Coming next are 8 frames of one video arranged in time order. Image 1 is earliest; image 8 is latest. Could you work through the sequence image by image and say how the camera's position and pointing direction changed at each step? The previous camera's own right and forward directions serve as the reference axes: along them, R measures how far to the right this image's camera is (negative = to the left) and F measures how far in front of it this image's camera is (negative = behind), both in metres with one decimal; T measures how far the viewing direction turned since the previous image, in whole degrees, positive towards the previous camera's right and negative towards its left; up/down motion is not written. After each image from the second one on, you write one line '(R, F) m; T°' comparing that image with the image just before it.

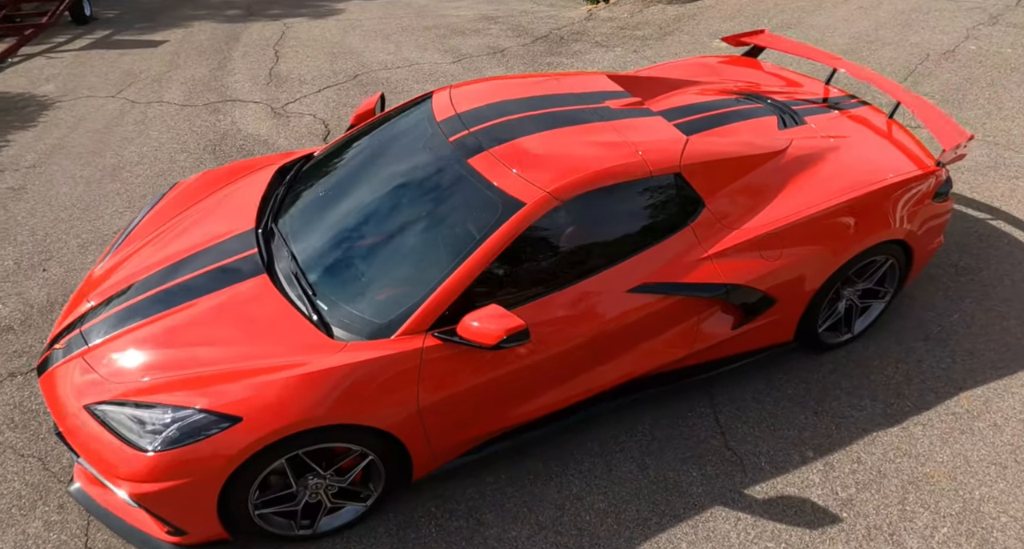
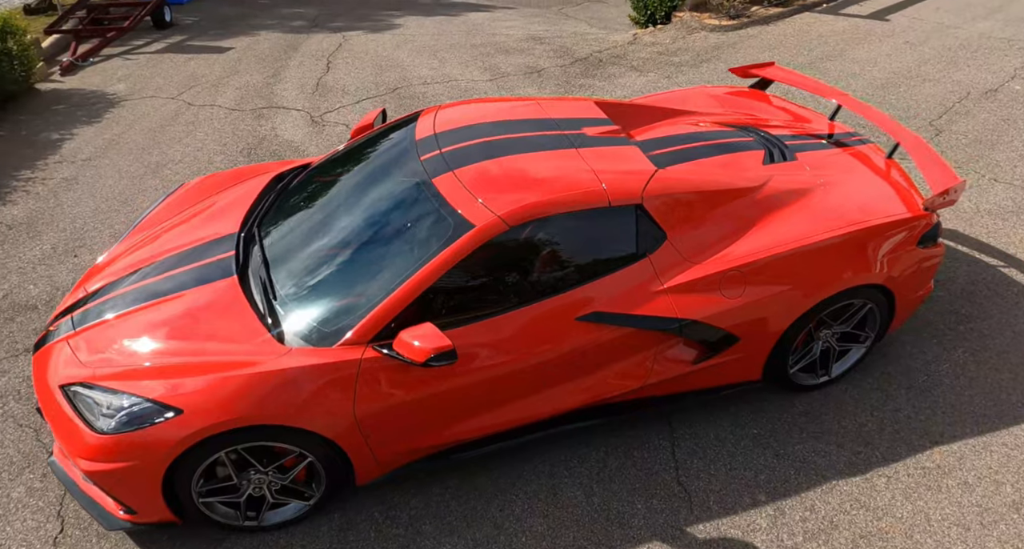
(+0.5, 0.0) m; -5°
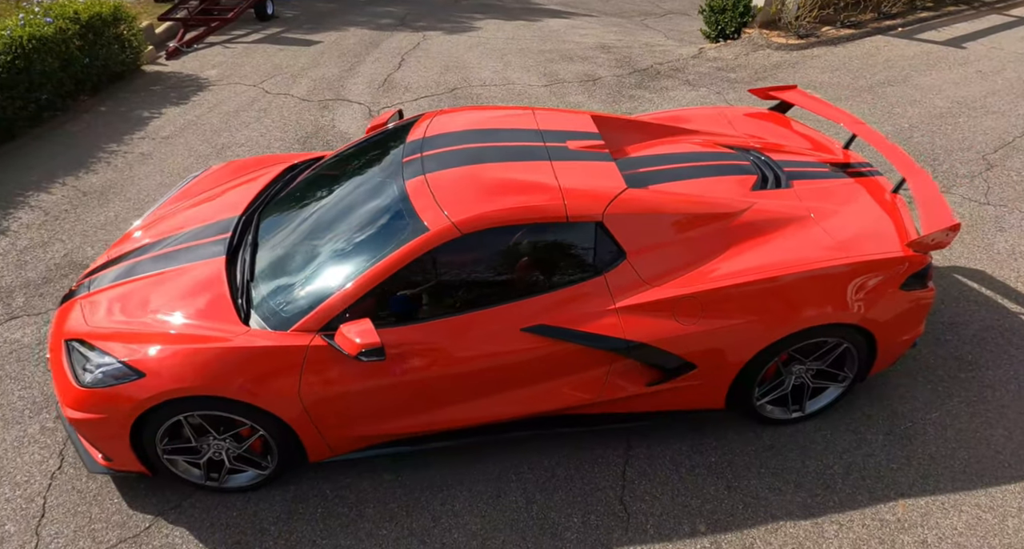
(+0.6, 0.0) m; -7°
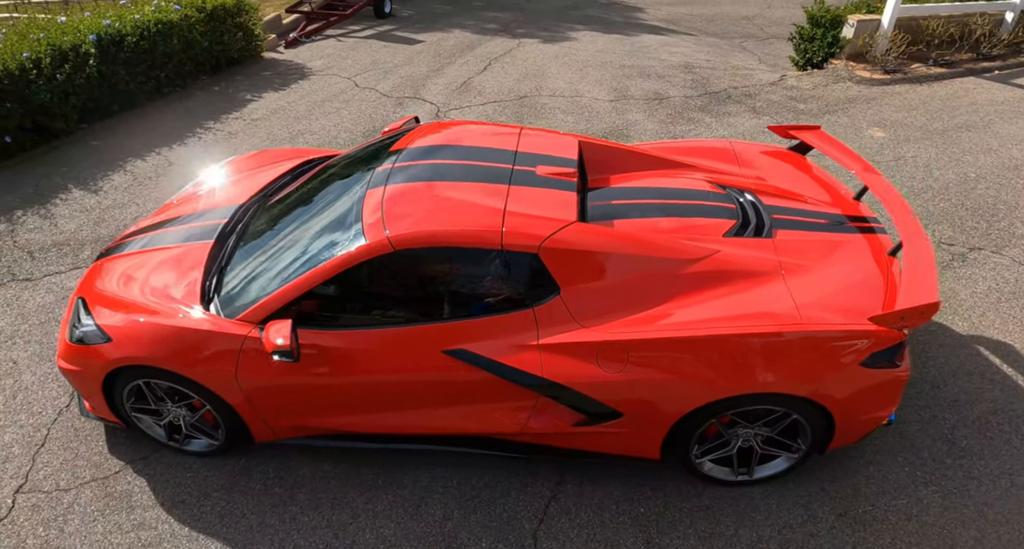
(+0.7, 0.0) m; -9°
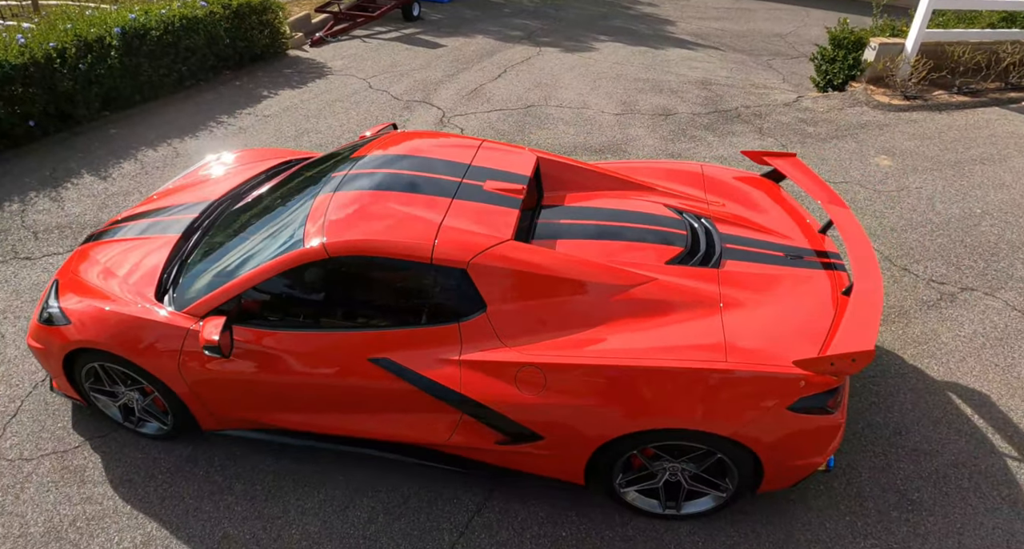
(+0.5, +0.1) m; -3°
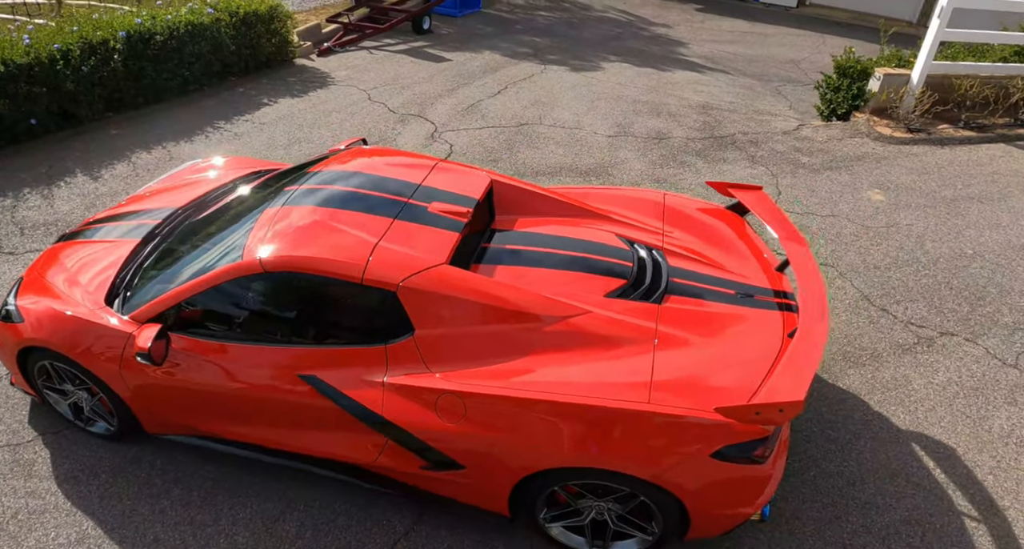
(+0.4, +0.1) m; -2°
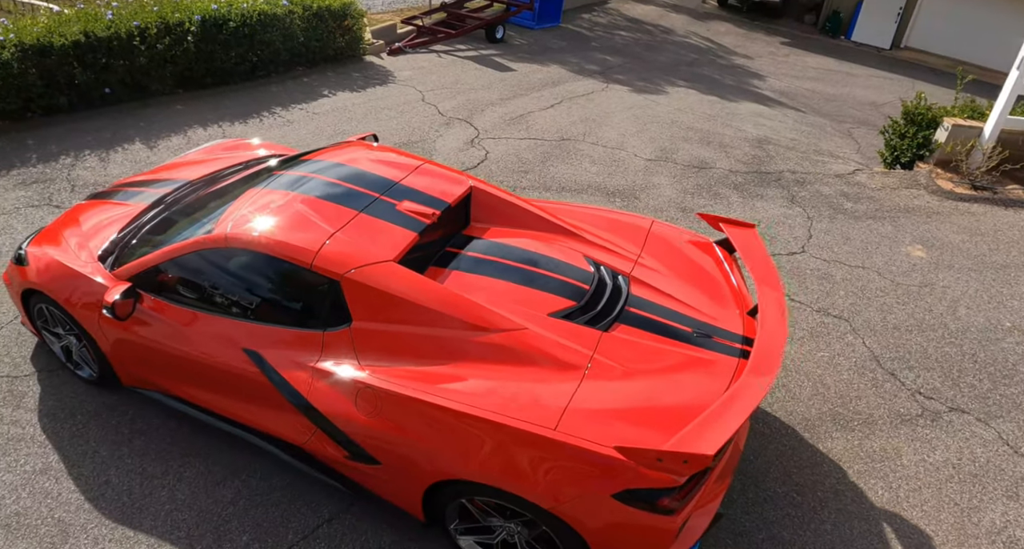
(+0.5, +0.1) m; -6°
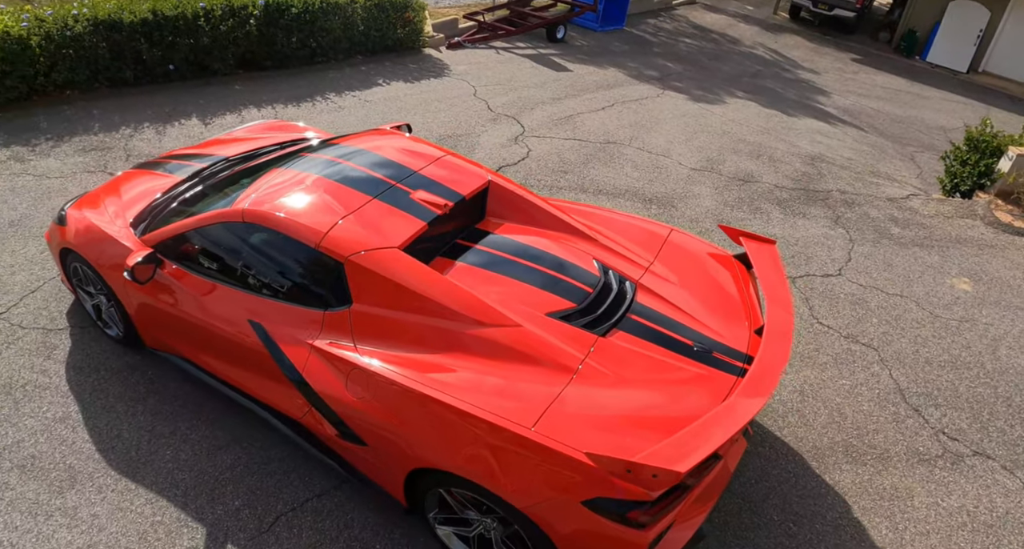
(+0.2, 0.0) m; -5°
